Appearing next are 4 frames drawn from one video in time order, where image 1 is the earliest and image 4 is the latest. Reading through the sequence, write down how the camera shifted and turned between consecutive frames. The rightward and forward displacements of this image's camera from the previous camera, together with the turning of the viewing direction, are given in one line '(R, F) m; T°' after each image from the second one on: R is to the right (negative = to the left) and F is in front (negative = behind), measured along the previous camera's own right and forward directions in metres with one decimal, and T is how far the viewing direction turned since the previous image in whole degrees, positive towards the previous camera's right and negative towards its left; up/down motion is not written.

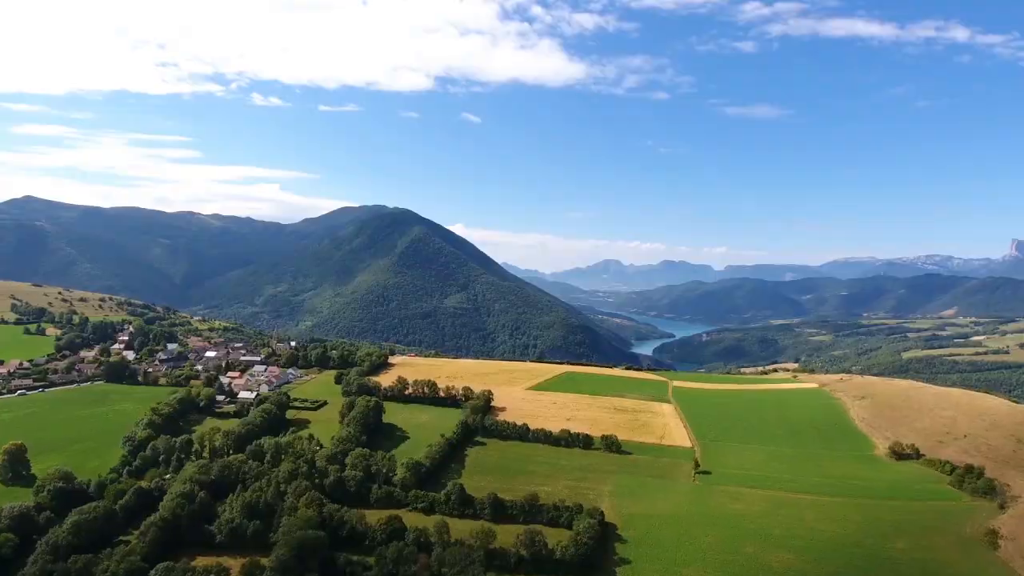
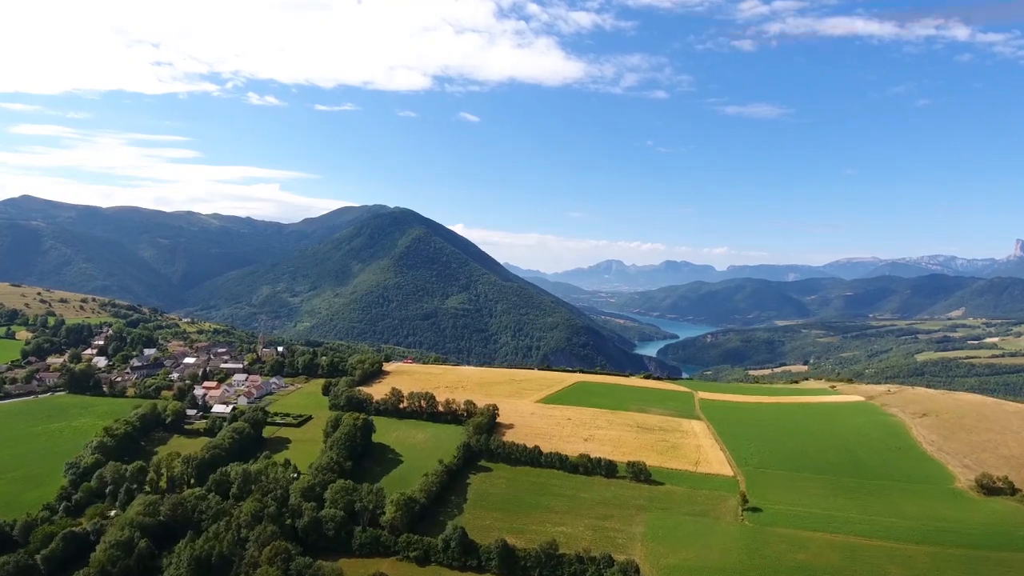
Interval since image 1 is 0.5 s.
(-0.9, +10.1) m; 0°
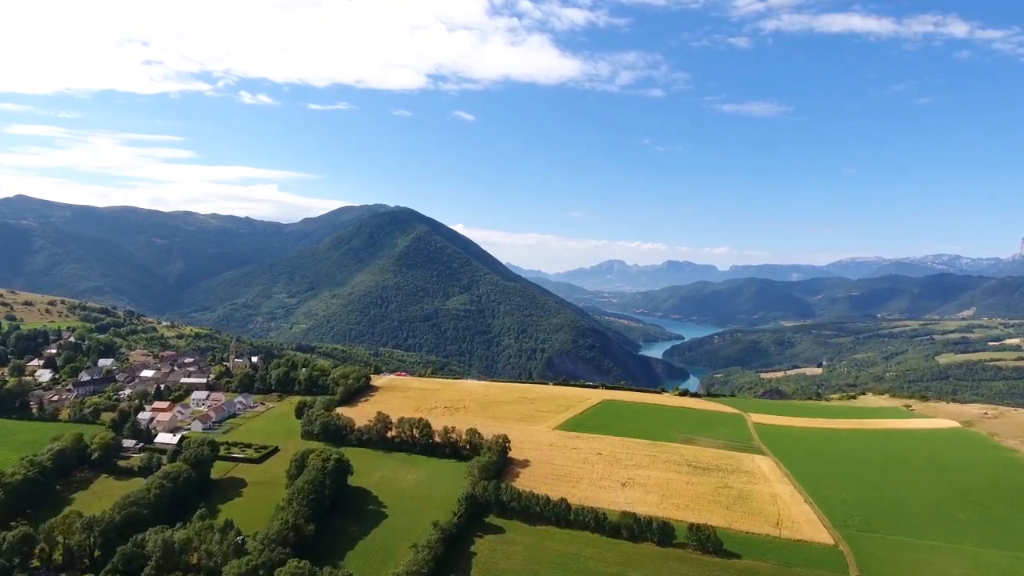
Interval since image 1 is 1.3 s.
(-1.4, +15.4) m; 0°
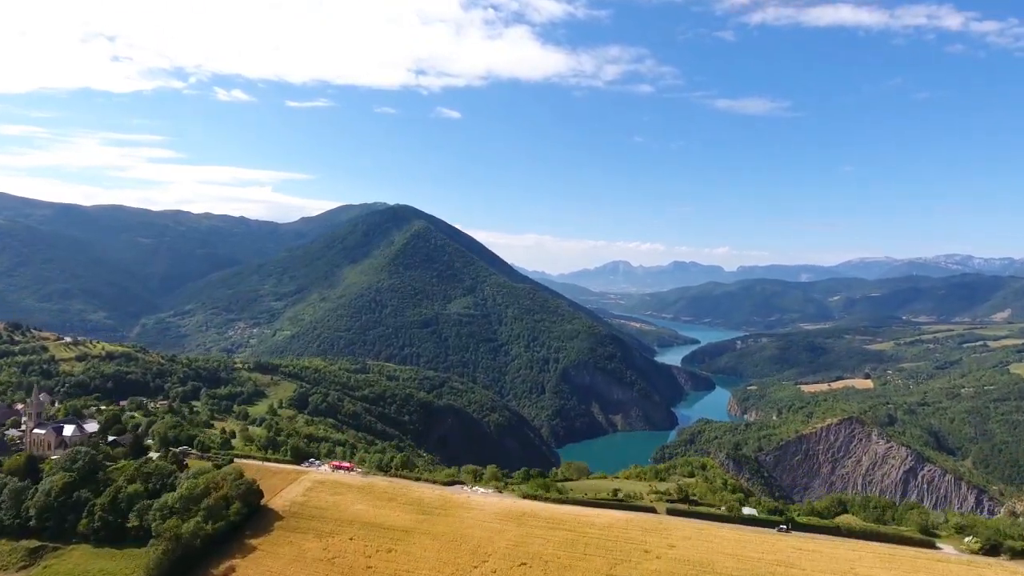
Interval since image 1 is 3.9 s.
(-4.1, +48.3) m; 0°
